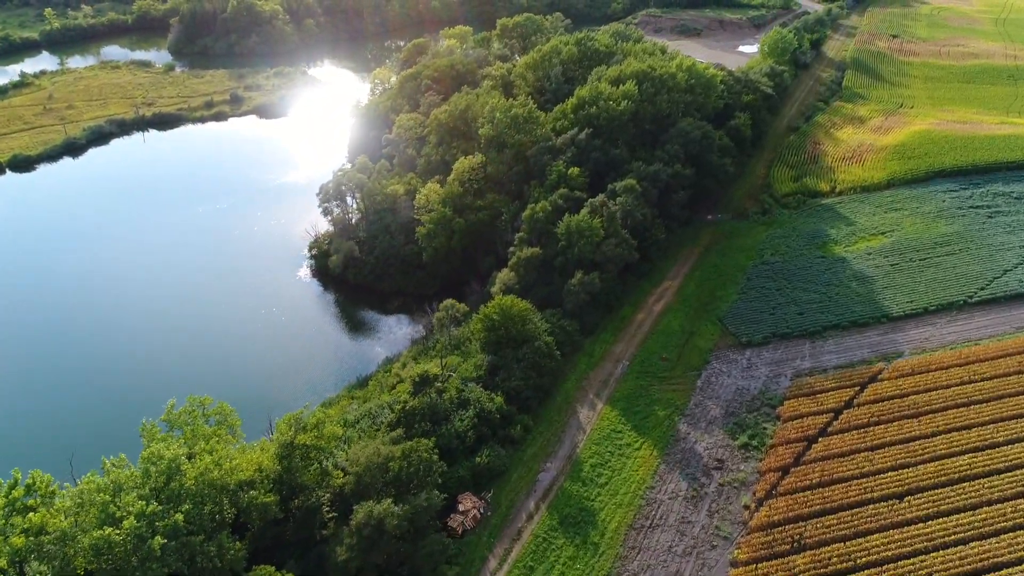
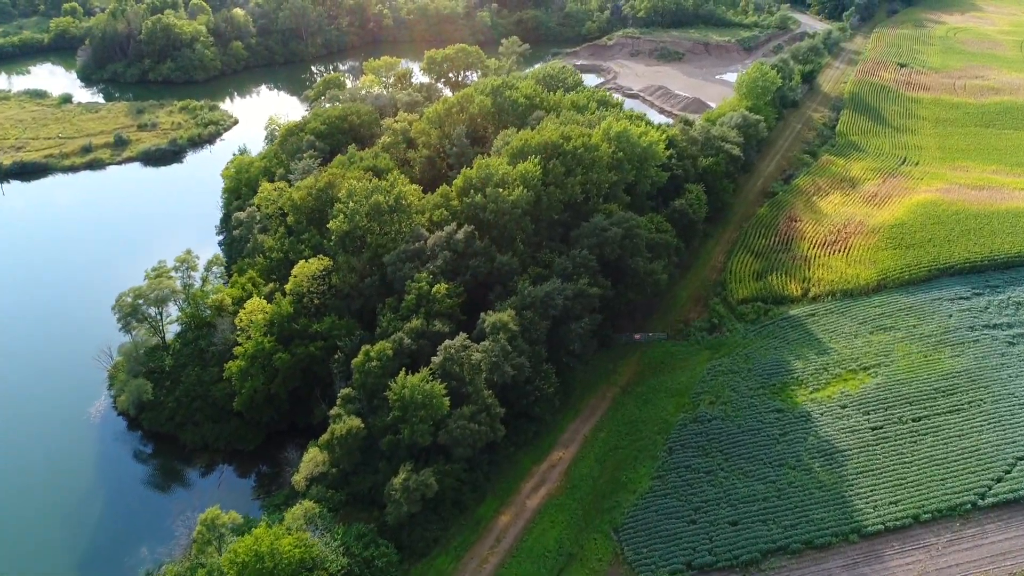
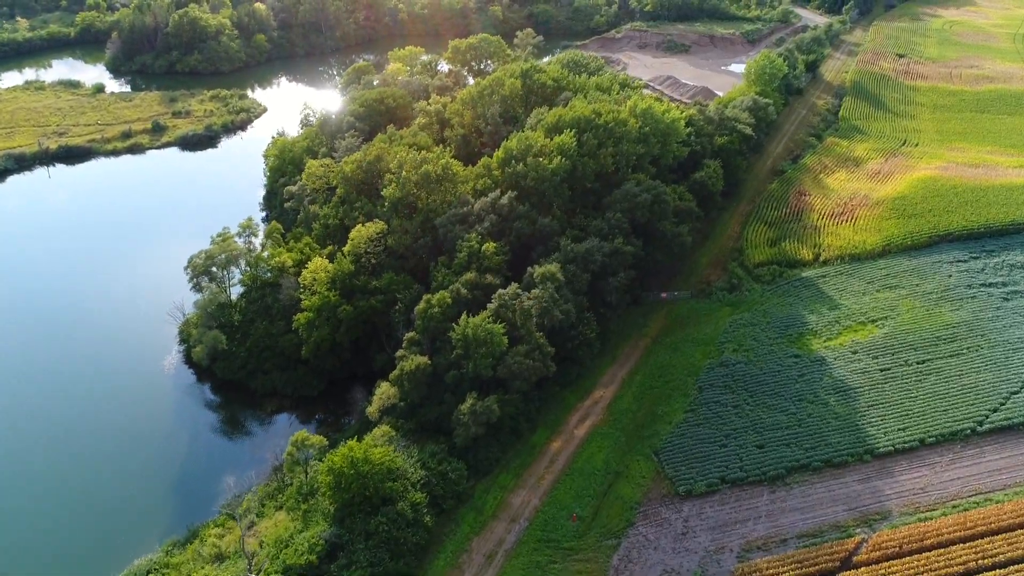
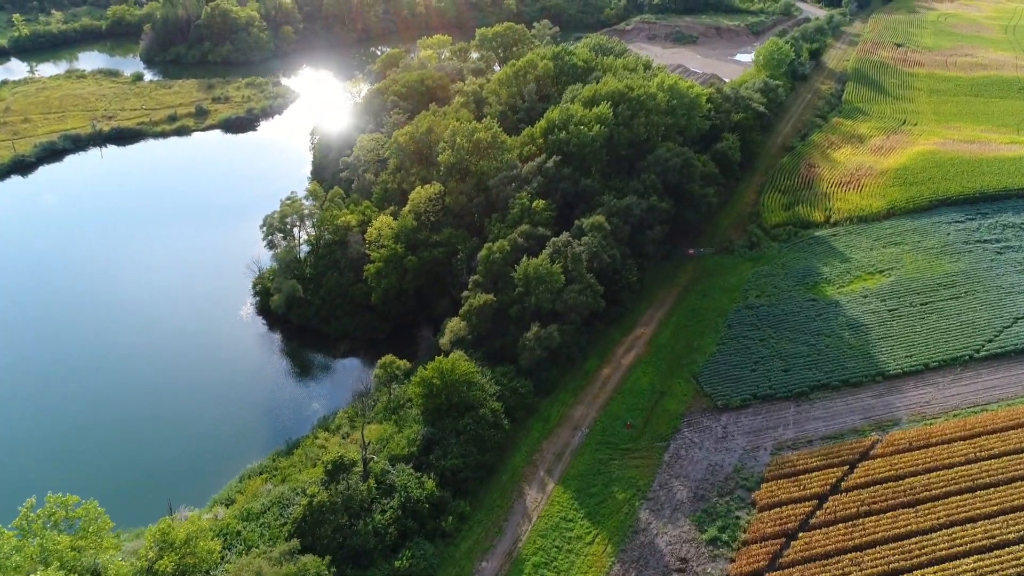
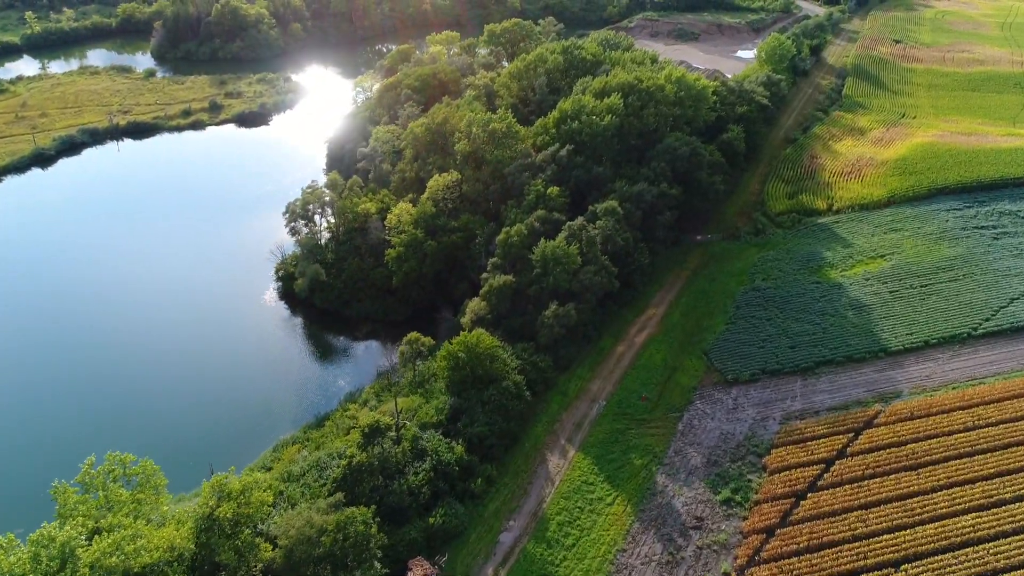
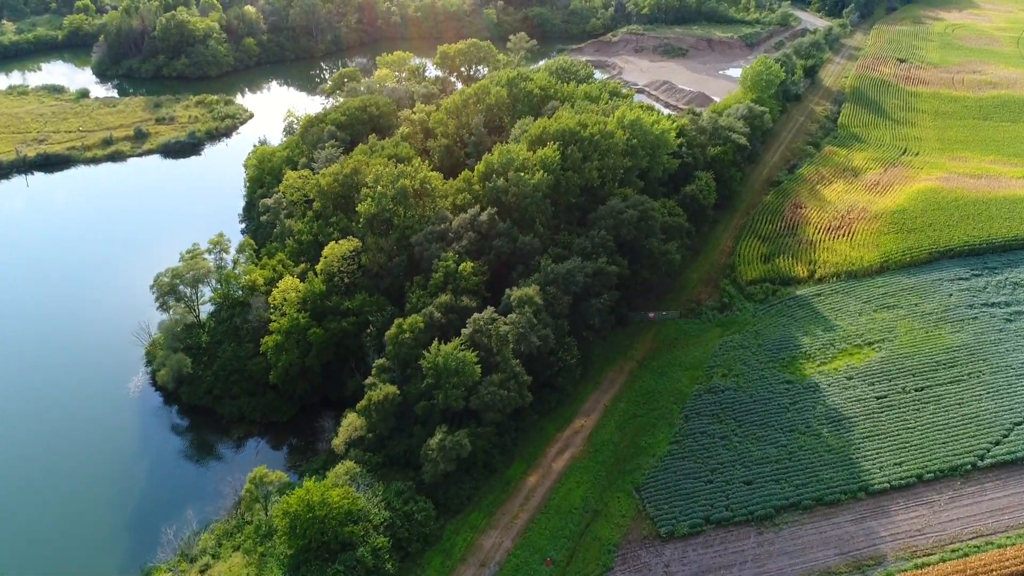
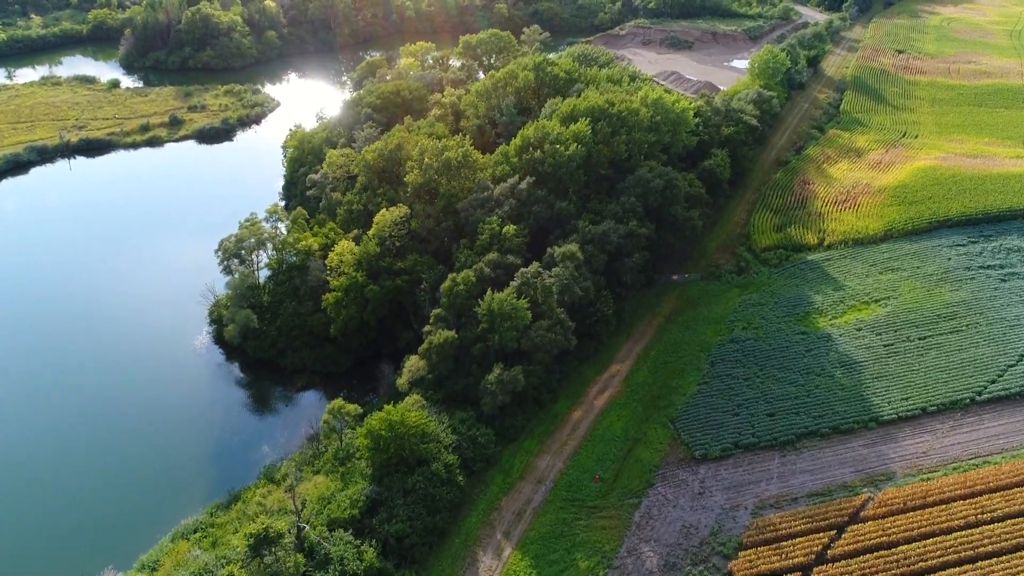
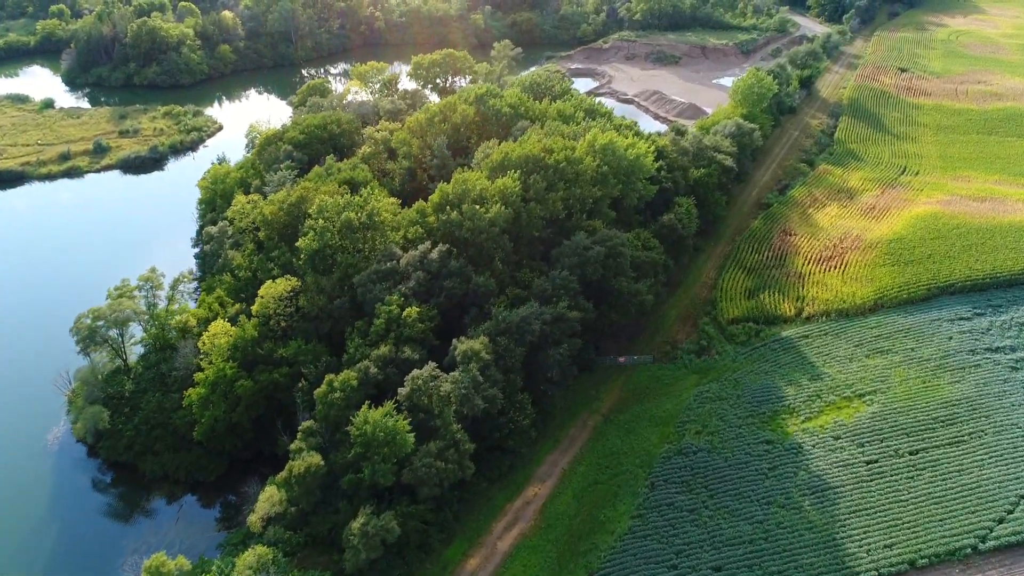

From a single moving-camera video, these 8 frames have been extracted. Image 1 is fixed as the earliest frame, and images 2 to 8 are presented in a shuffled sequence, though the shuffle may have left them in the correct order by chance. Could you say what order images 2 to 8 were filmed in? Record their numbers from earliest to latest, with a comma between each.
5, 4, 7, 3, 6, 2, 8
